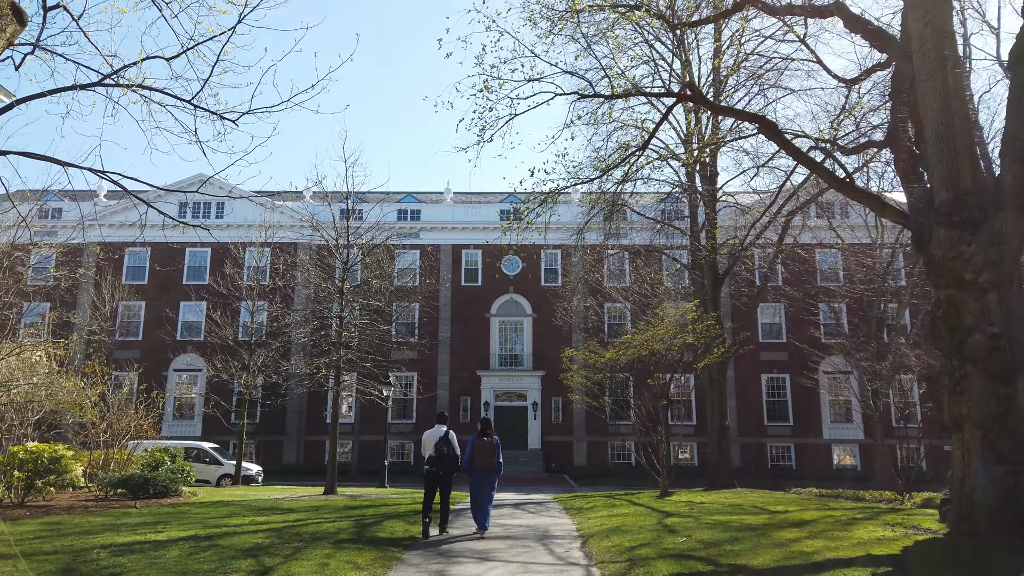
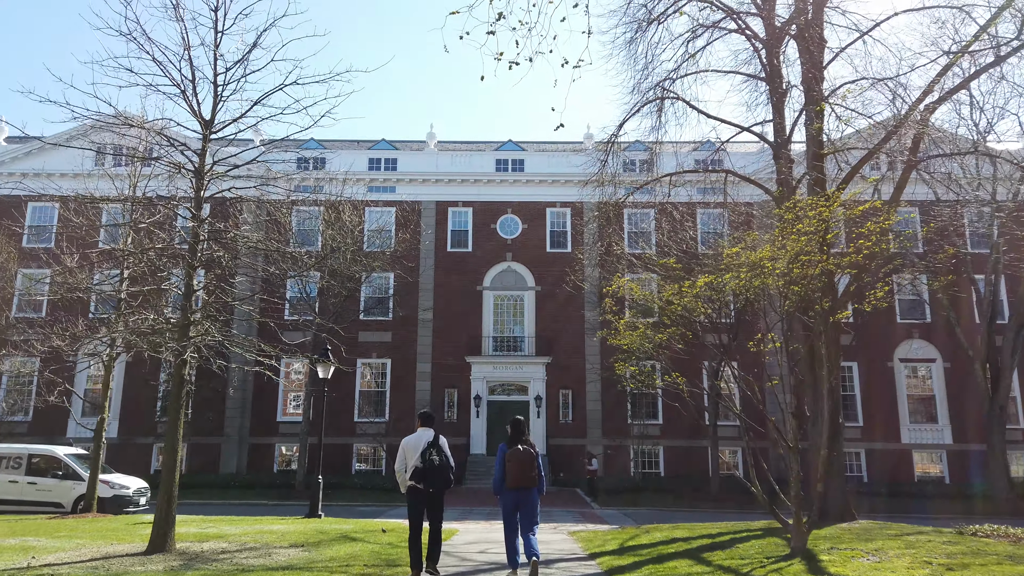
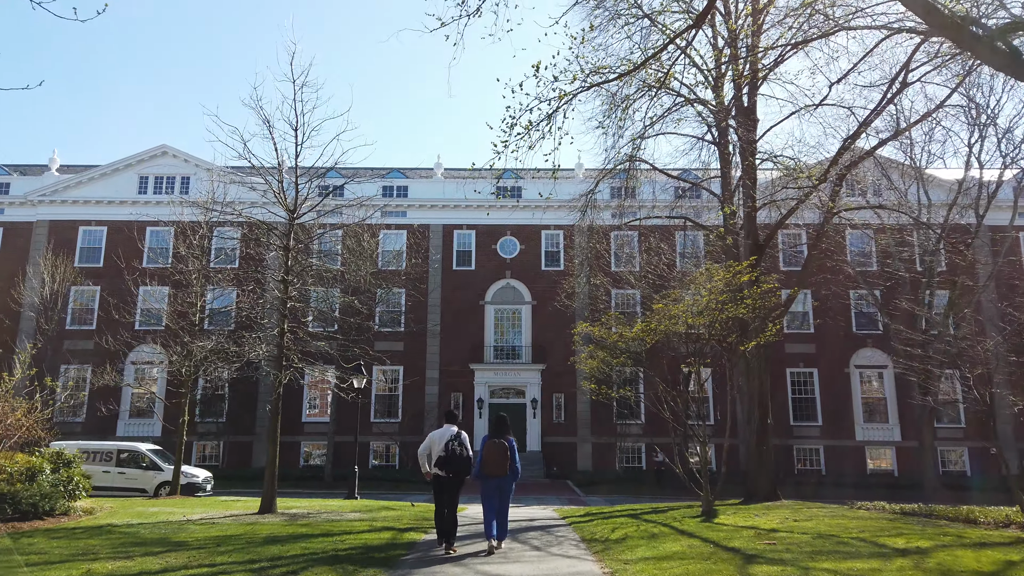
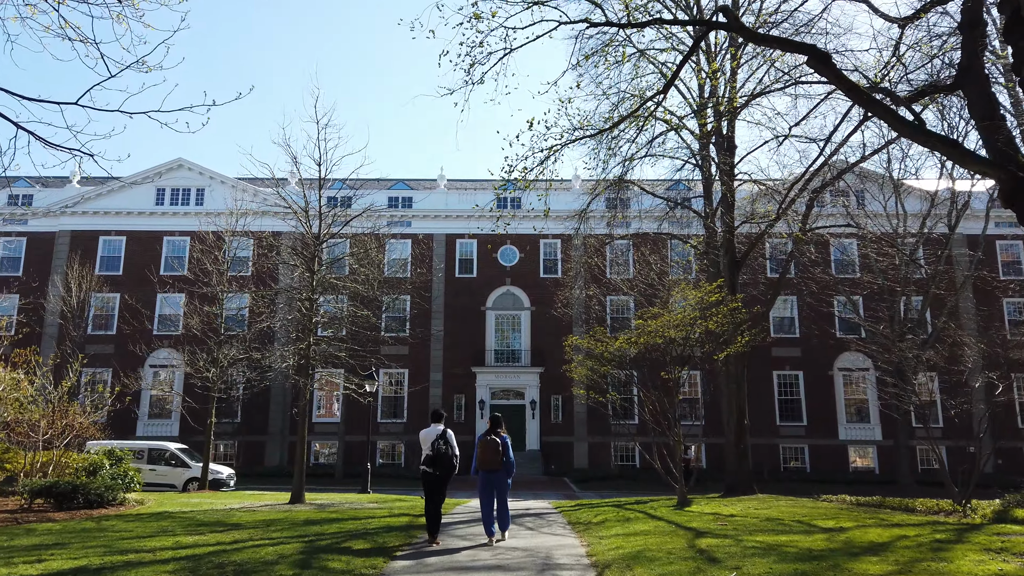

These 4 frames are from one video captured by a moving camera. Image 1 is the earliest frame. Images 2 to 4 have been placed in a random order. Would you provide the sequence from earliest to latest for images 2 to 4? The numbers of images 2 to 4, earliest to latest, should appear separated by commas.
4, 3, 2
